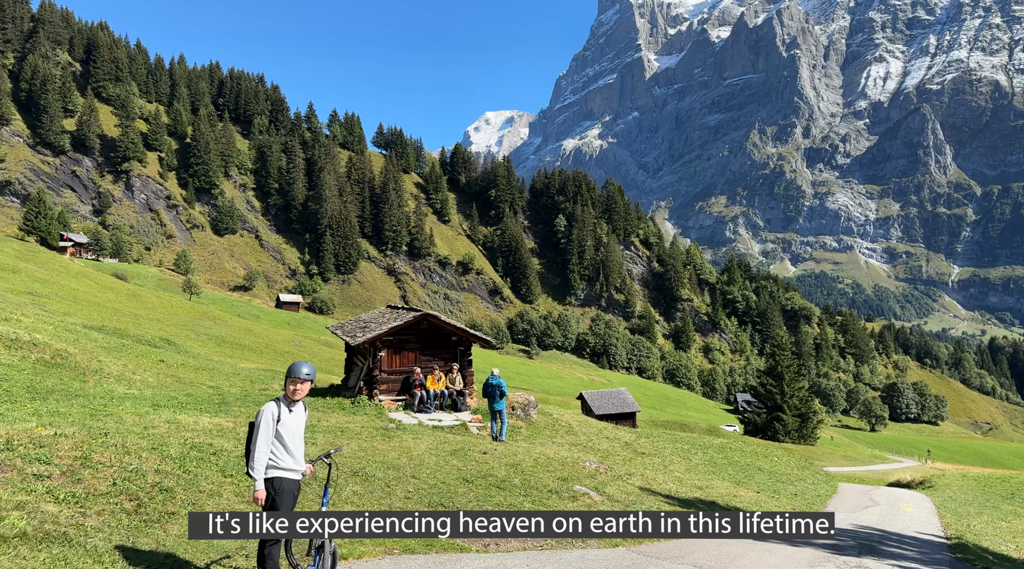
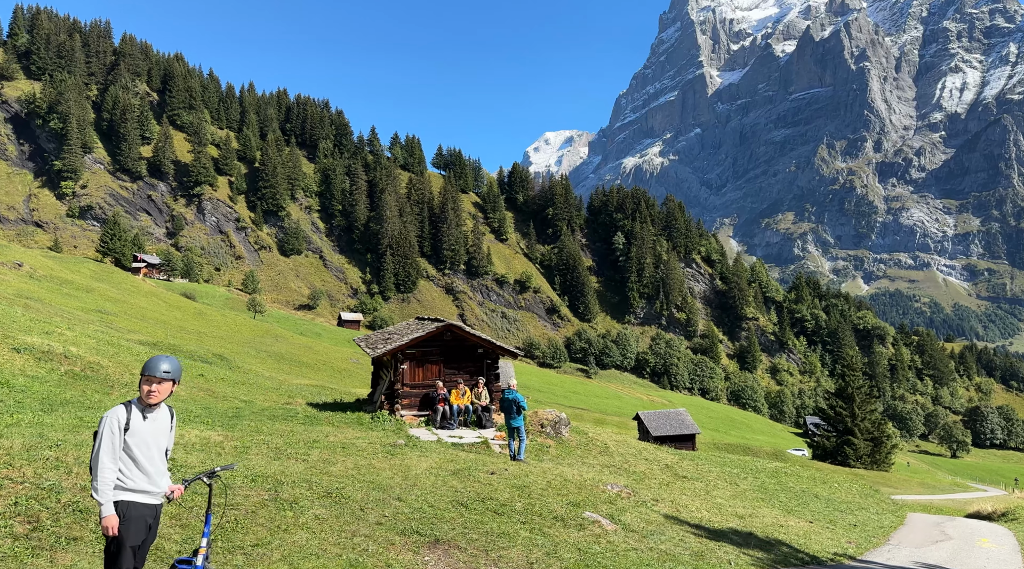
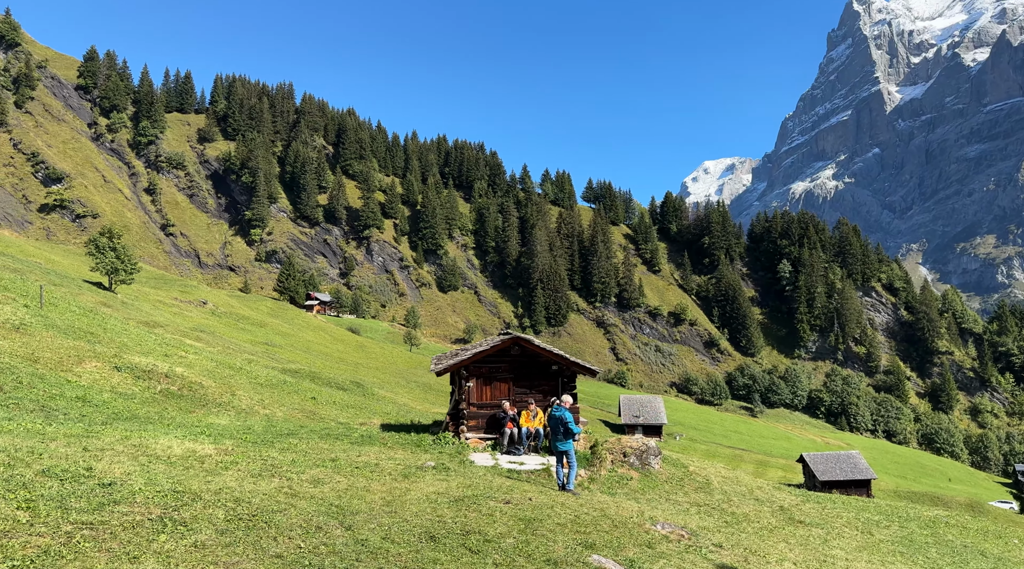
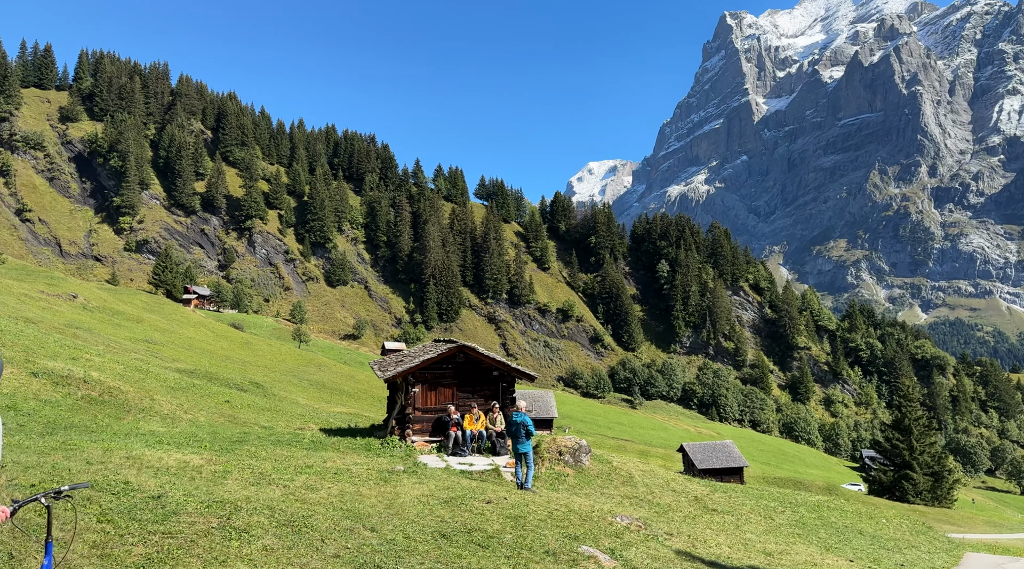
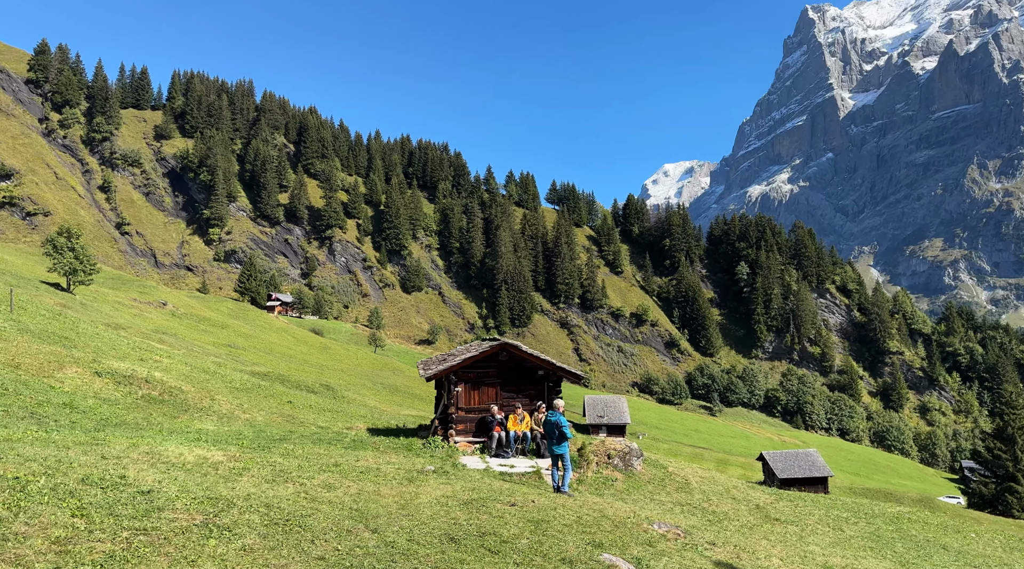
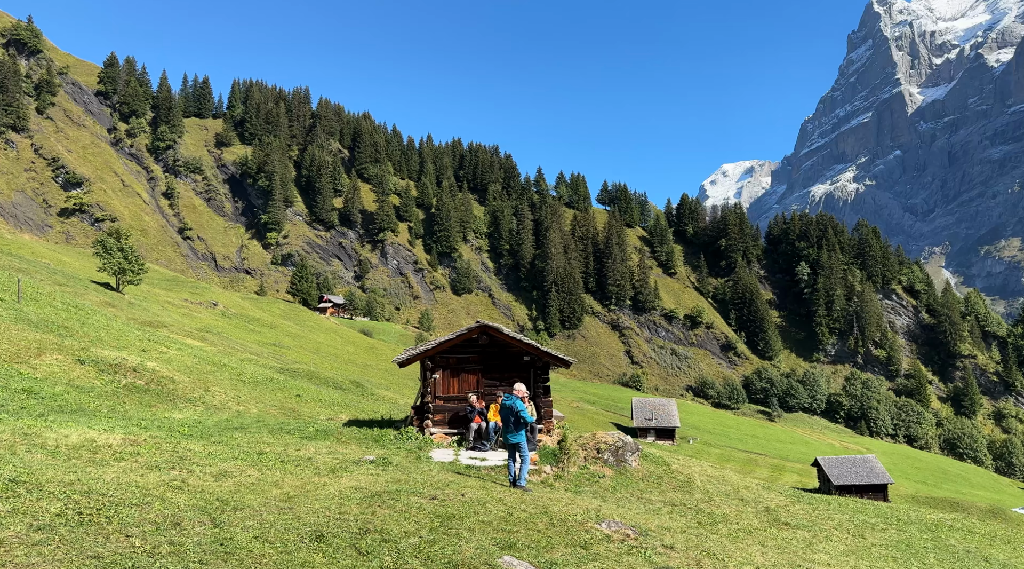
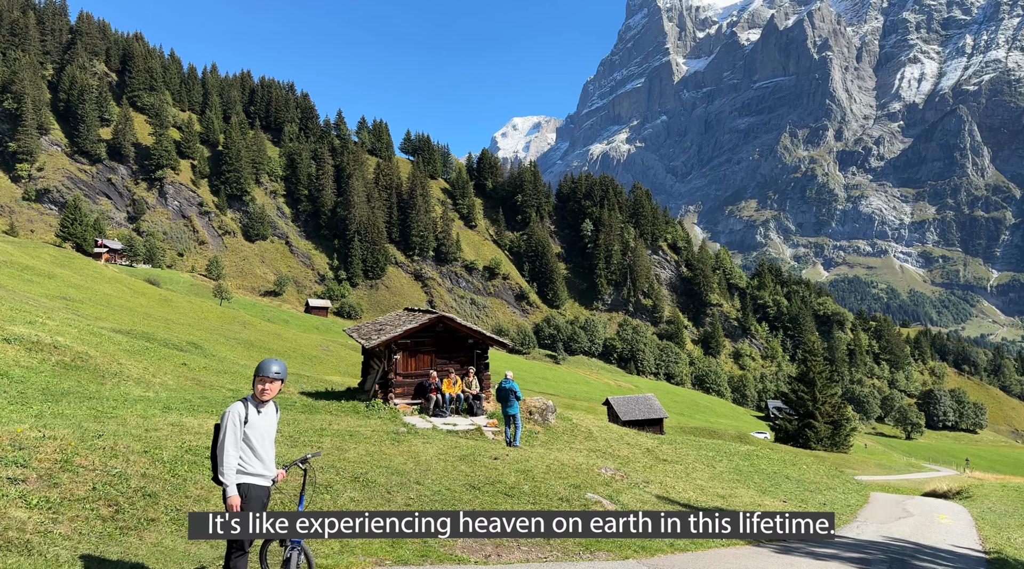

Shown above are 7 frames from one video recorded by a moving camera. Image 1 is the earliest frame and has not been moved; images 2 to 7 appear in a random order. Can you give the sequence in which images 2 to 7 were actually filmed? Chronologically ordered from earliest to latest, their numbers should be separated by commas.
7, 2, 4, 5, 3, 6
